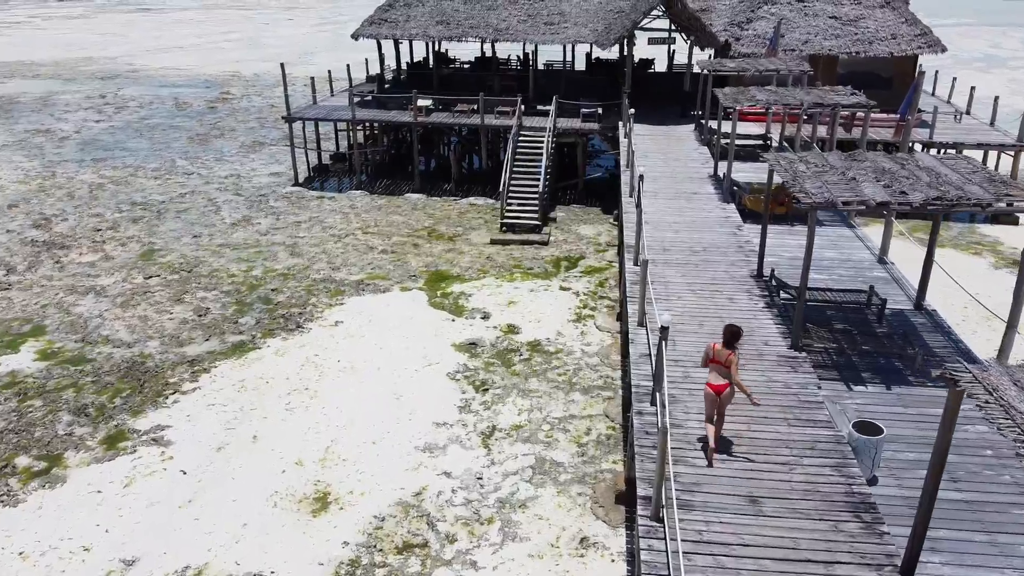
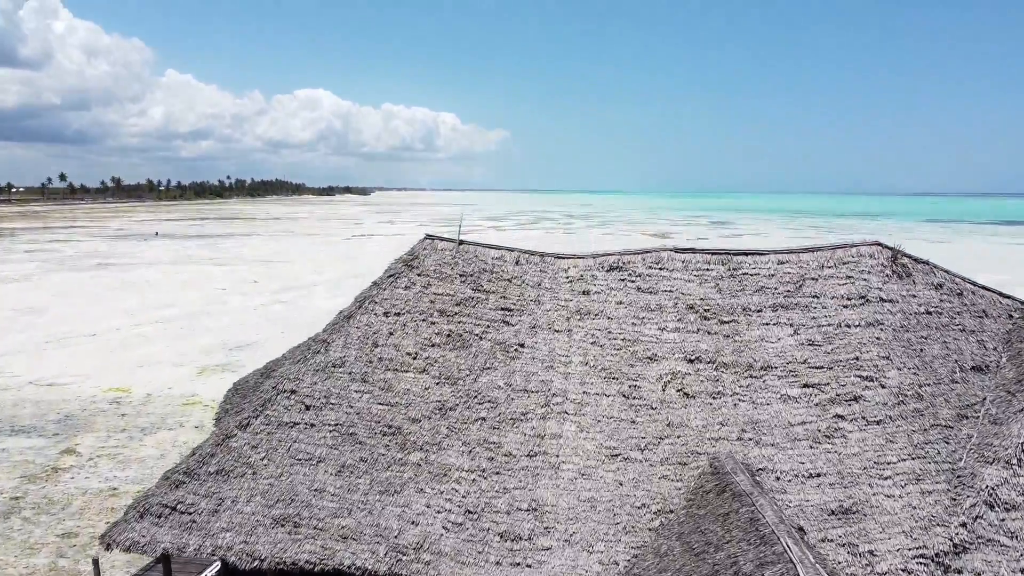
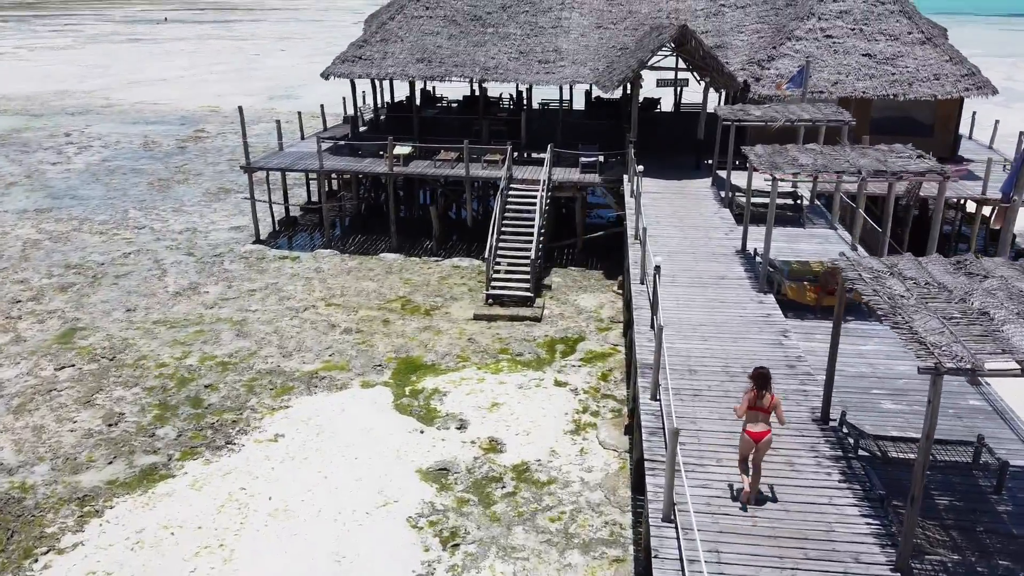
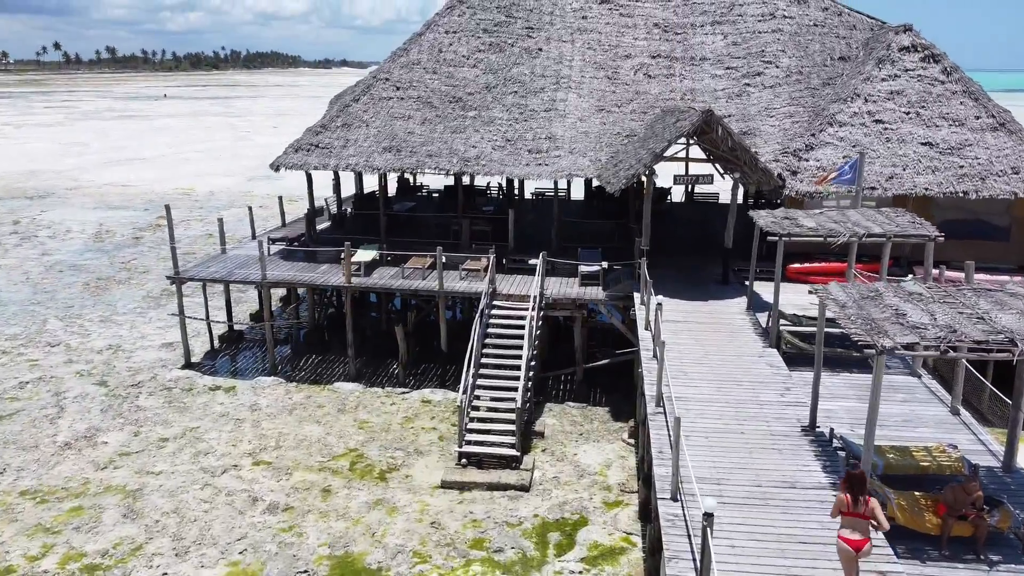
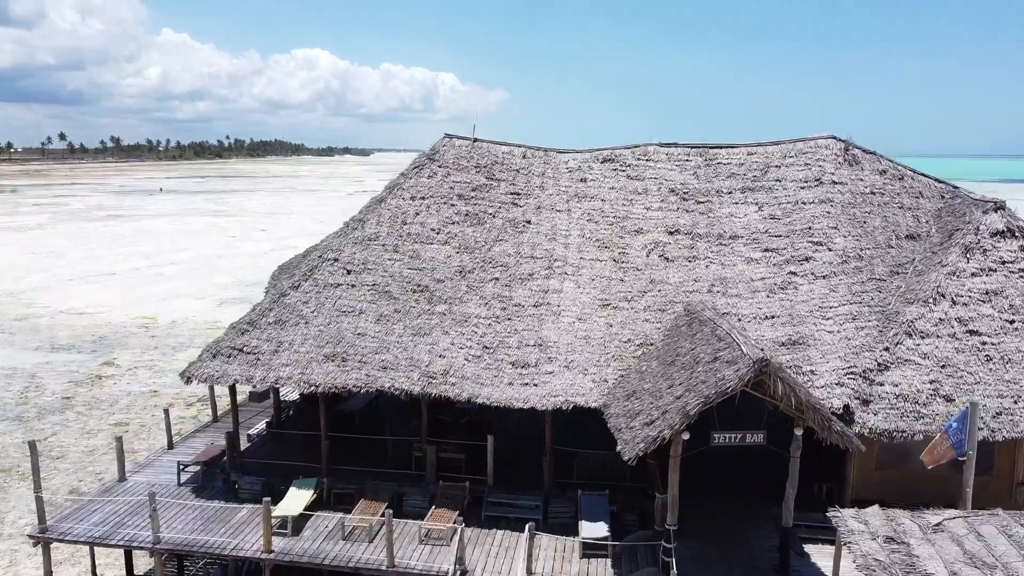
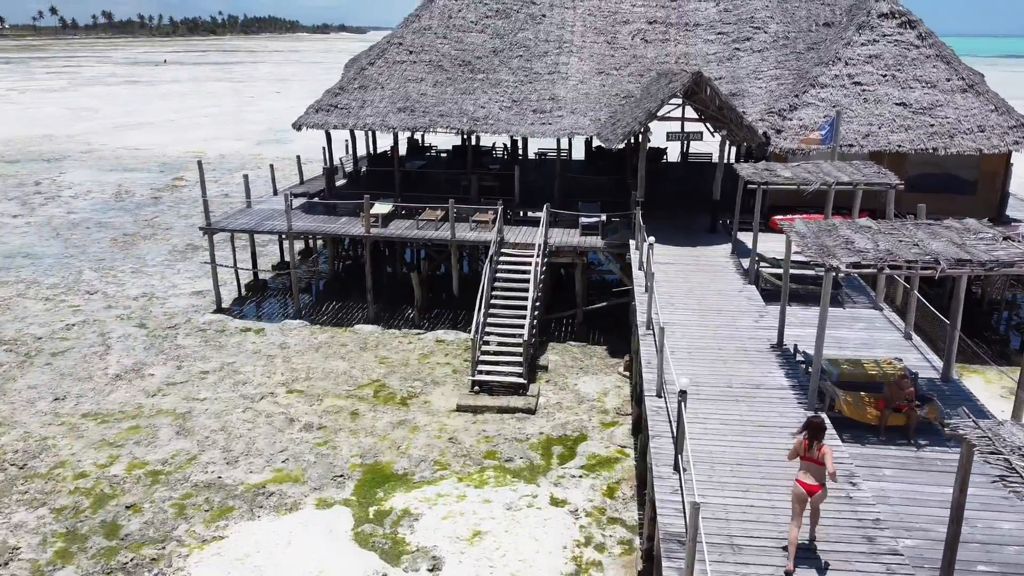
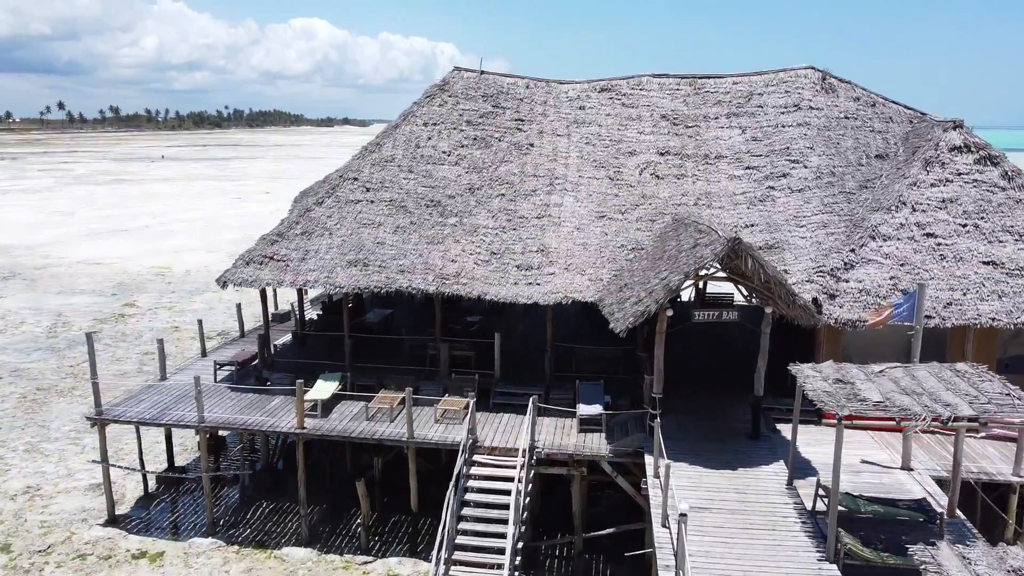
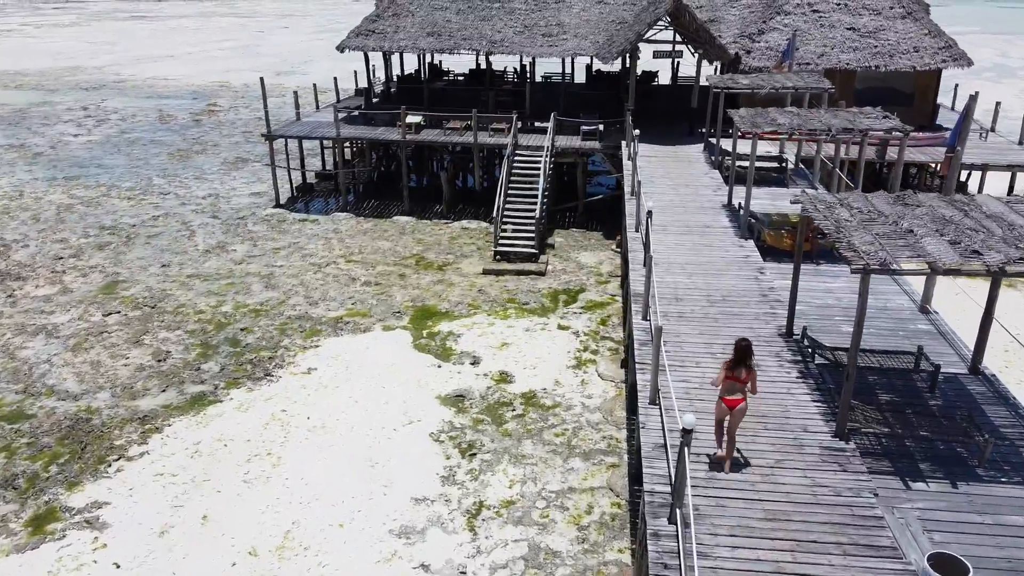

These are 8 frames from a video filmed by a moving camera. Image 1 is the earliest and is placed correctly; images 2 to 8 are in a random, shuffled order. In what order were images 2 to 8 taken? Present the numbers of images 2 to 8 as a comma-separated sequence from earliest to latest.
8, 3, 6, 4, 7, 5, 2
